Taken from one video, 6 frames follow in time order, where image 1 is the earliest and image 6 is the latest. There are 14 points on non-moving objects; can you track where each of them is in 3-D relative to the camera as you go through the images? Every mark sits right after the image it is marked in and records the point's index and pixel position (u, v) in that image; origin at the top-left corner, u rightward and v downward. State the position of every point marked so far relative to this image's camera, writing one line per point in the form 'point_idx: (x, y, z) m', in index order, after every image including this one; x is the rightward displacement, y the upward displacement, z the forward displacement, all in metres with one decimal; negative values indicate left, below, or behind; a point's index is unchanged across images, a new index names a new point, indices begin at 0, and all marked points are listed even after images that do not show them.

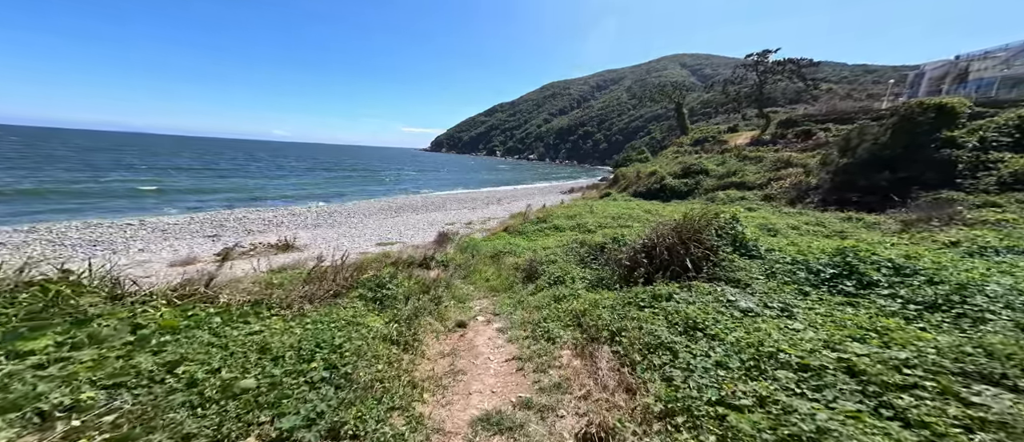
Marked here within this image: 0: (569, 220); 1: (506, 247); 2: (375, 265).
0: (+3.1, +0.1, +19.6) m
1: (-0.4, -1.2, +15.3) m
2: (-5.6, -2.1, +14.6) m
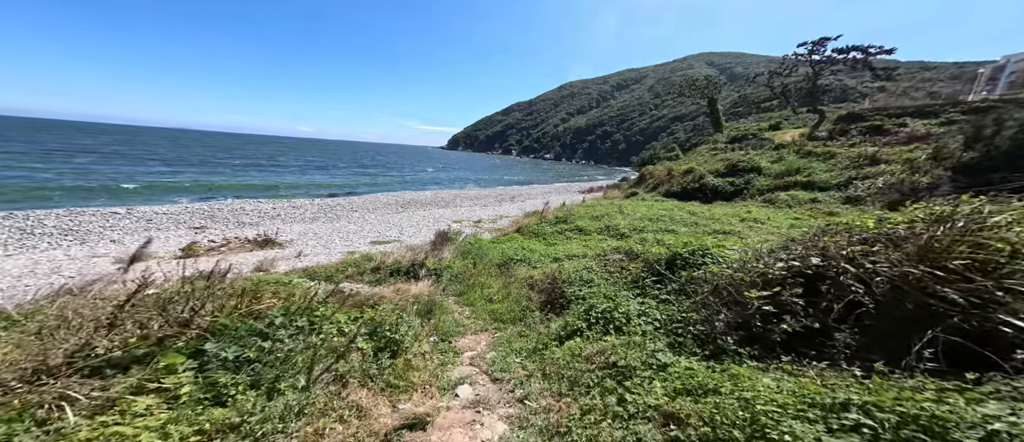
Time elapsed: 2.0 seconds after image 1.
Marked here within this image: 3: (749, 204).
0: (+3.7, 0.0, +15.9) m
1: (0.0, -1.1, +11.7) m
2: (-5.2, -1.8, +11.1) m
3: (+11.0, +0.8, +16.1) m
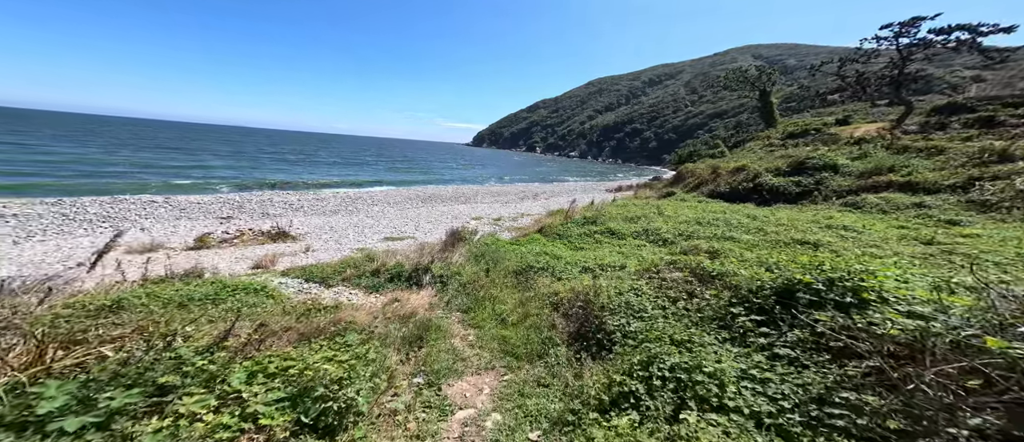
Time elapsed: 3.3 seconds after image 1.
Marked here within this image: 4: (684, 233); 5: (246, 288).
0: (+4.7, -0.1, +13.6) m
1: (+0.7, -1.1, +9.6) m
2: (-4.6, -1.7, +9.5) m
3: (+12.0, +0.5, +13.2) m
4: (+5.6, -0.4, +11.3) m
5: (-5.8, -1.5, +7.5) m
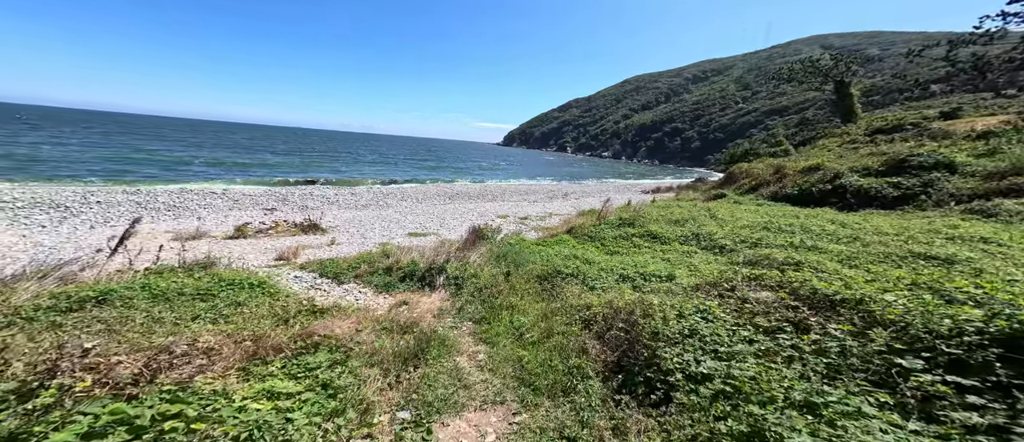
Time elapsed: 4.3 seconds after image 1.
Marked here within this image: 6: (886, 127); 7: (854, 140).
0: (+5.8, -0.2, +11.8) m
1: (+1.4, -1.1, +8.3) m
2: (-3.9, -1.5, +8.8) m
3: (+13.0, +0.2, +10.6) m
4: (+6.4, -0.5, +9.4) m
5: (-5.3, -1.2, +6.9) m
6: (+20.3, +5.1, +18.8) m
7: (+17.8, +4.2, +18.1) m
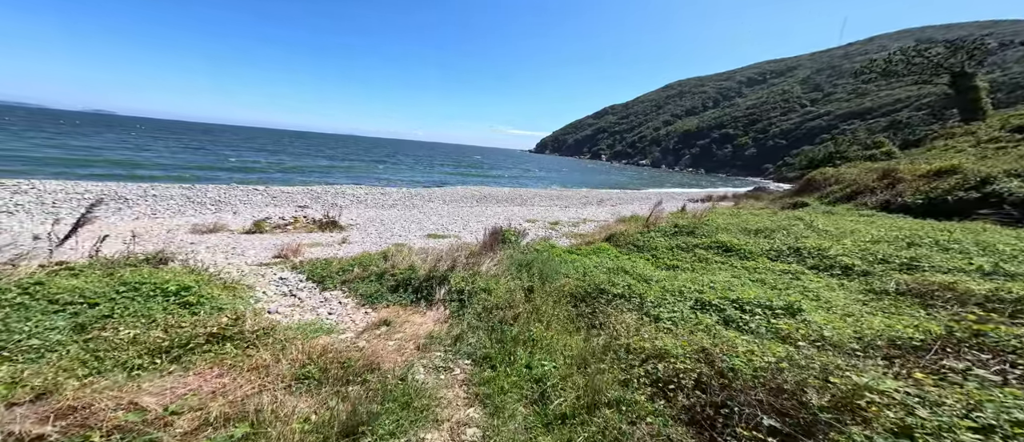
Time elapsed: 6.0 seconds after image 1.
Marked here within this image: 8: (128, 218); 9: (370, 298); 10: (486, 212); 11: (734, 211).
0: (+6.6, -0.4, +8.9) m
1: (+1.8, -1.1, +5.9) m
2: (-3.4, -1.3, +6.9) m
3: (+13.7, -0.3, +7.0) m
4: (+7.0, -0.7, +6.5) m
5: (-4.9, -0.9, +5.2) m
6: (+22.0, +4.1, +14.5) m
7: (+19.4, +3.3, +14.1) m
8: (-20.5, 0.0, +18.3) m
9: (-2.5, -1.4, +6.1) m
10: (-1.4, +0.5, +19.9) m
11: (+9.2, +0.3, +14.2) m
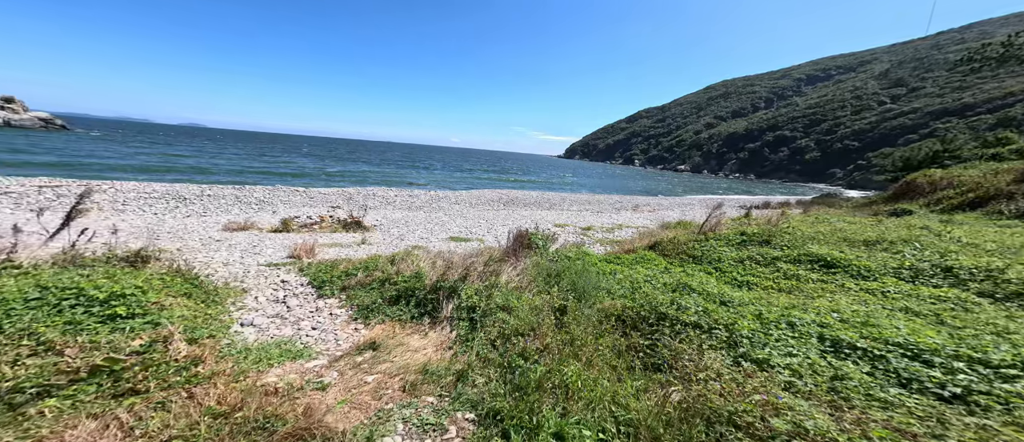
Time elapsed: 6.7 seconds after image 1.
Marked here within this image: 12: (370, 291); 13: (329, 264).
0: (+7.3, -0.6, +6.8) m
1: (+2.2, -1.1, +4.3) m
2: (-2.9, -1.2, +5.9) m
3: (+14.1, -0.5, +4.2) m
4: (+7.4, -0.8, +4.4) m
5: (-4.6, -0.8, +4.3) m
6: (+23.2, +3.5, +10.9) m
7: (+20.6, +2.8, +10.7) m
8: (-18.7, +0.2, +19.0) m
9: (-2.1, -1.3, +5.0) m
10: (+0.5, +0.2, +18.6) m
11: (+10.4, 0.0, +11.8) m
12: (-2.3, -1.1, +5.6) m
13: (-4.1, -1.0, +7.8) m
